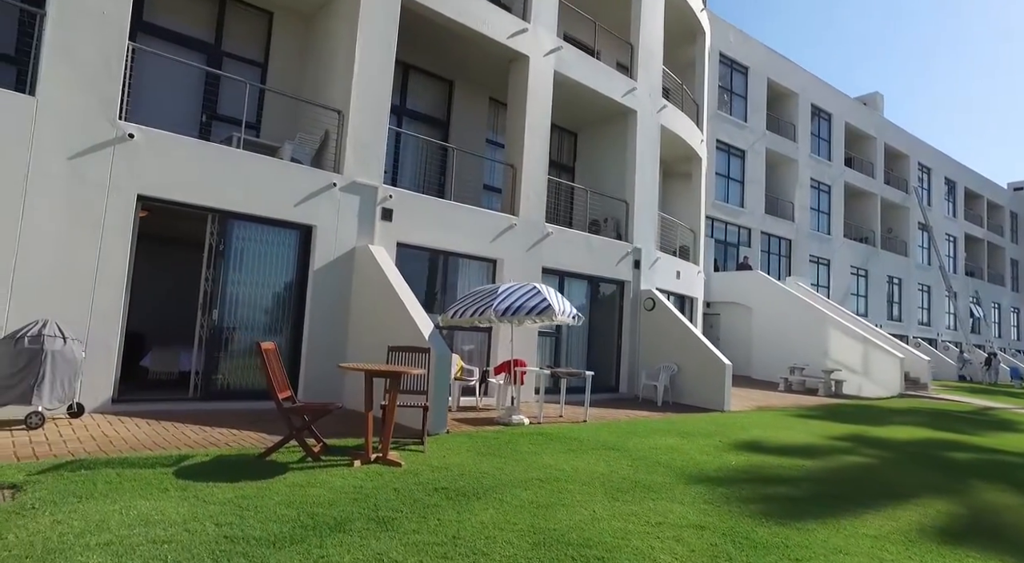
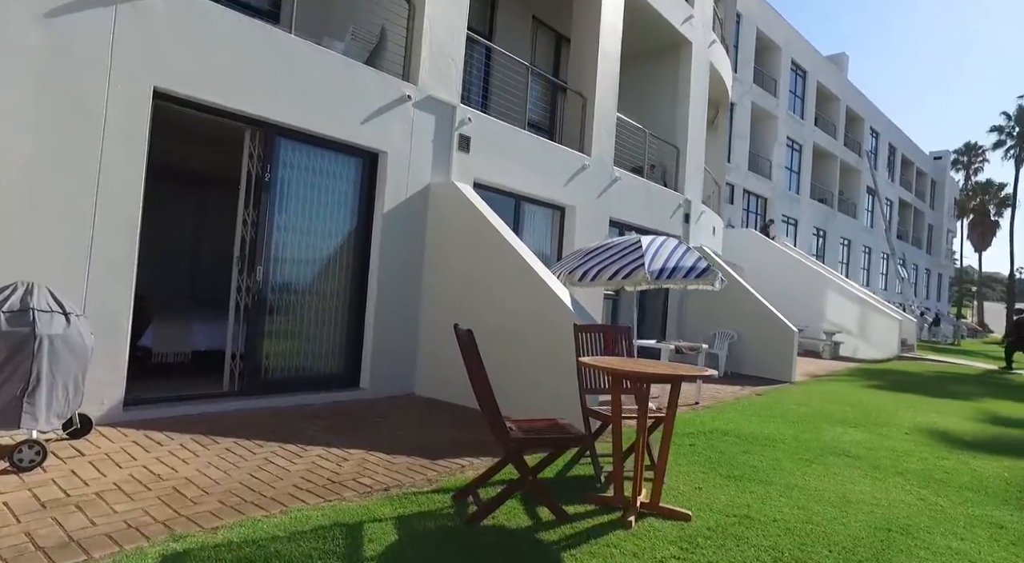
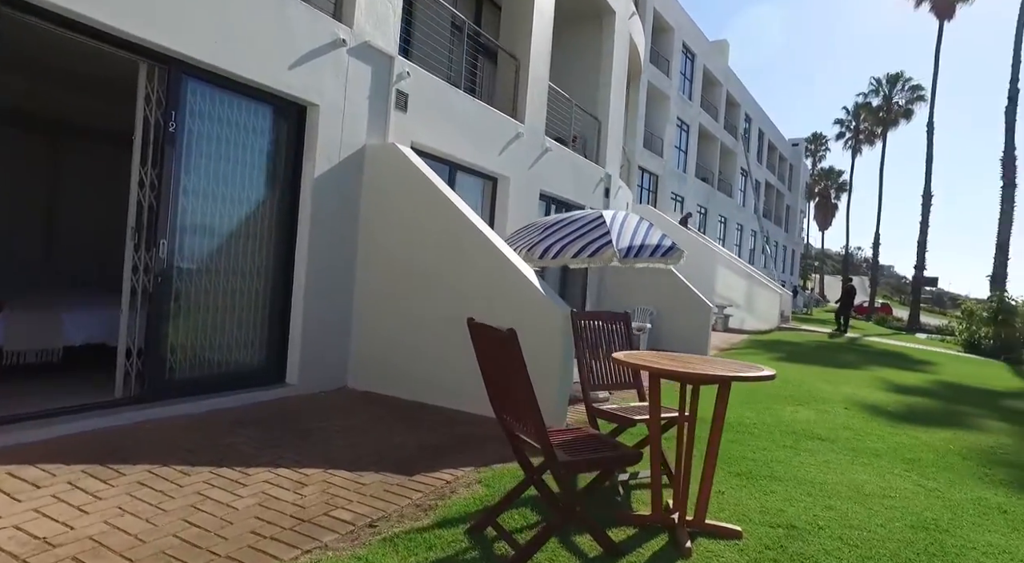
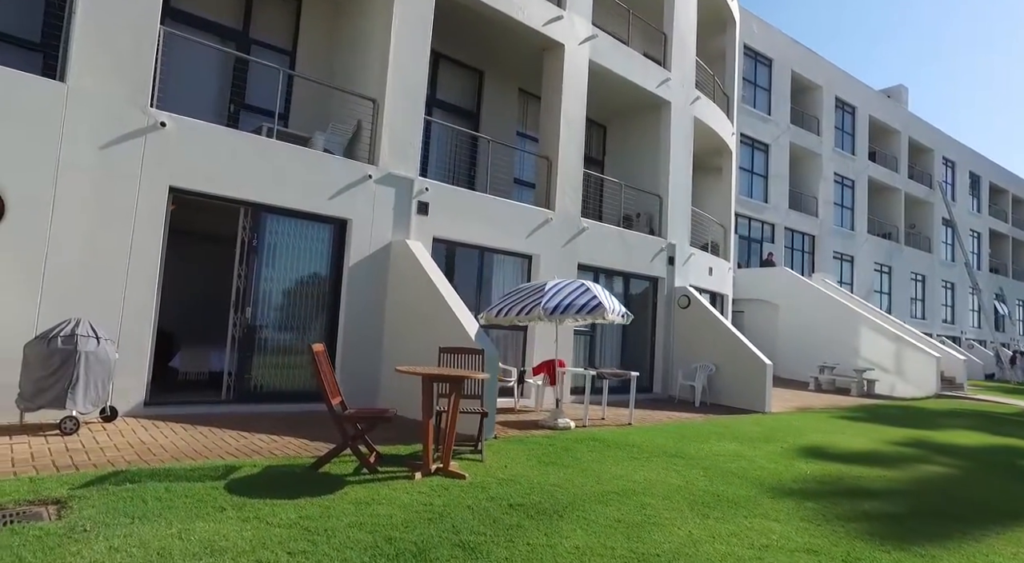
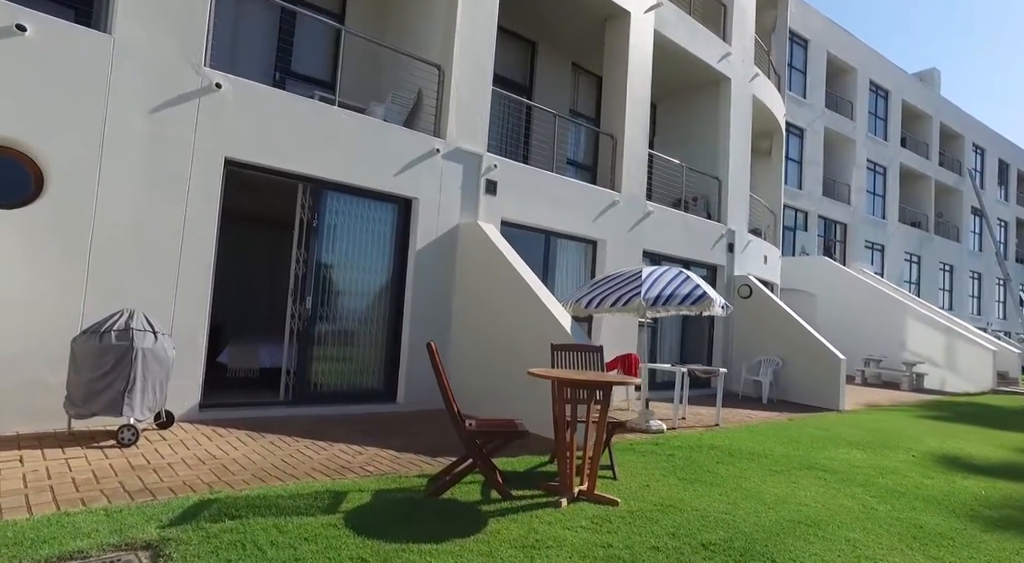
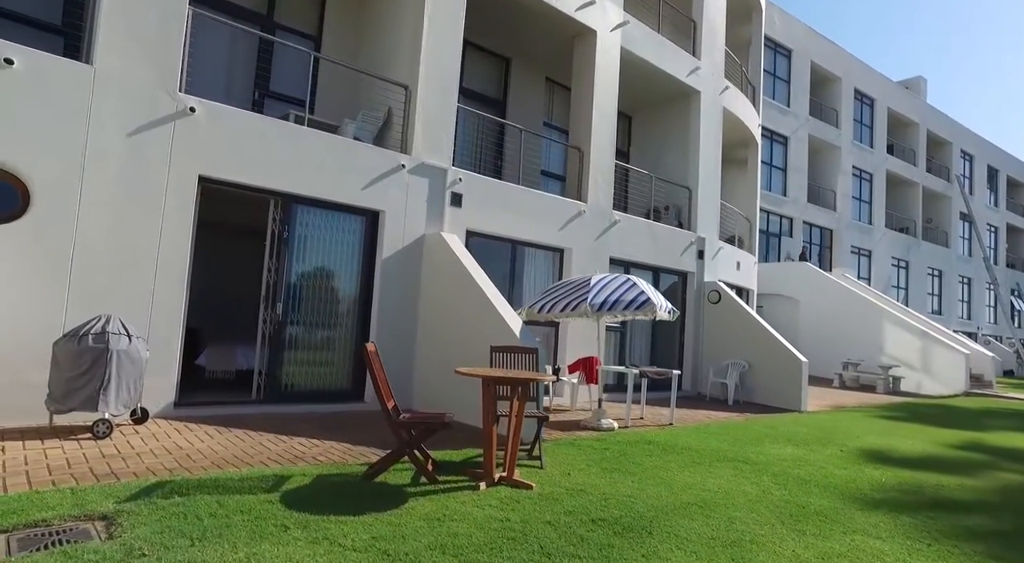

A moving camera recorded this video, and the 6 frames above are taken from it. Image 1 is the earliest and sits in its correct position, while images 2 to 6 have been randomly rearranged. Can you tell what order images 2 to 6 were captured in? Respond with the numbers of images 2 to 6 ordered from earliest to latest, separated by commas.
4, 6, 5, 2, 3
